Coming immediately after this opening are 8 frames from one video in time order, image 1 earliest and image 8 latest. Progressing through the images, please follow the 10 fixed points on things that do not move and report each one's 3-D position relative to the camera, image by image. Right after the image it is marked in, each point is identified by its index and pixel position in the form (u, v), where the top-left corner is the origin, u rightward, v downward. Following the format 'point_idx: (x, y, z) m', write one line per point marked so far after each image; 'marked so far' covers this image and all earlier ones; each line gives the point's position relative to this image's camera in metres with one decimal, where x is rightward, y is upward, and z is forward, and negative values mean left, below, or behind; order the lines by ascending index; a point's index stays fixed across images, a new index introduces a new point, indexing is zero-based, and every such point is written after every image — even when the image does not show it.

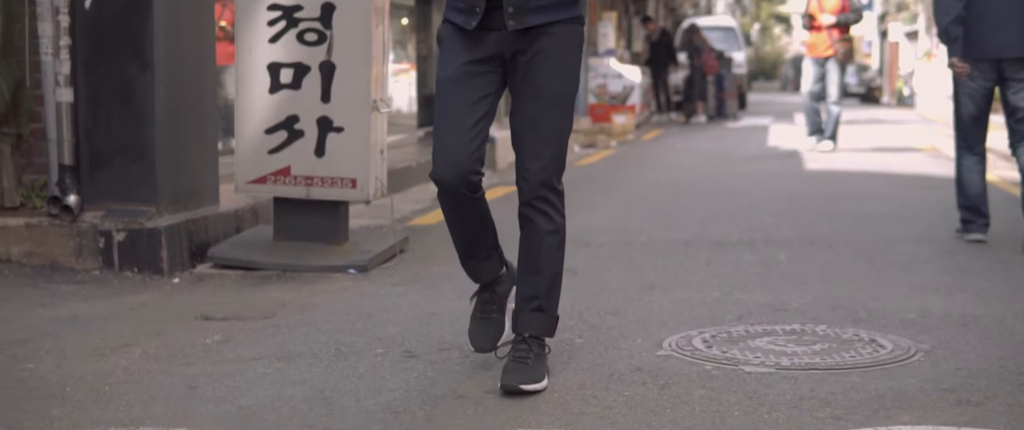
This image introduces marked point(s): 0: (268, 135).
0: (-1.1, +0.4, +5.8) m
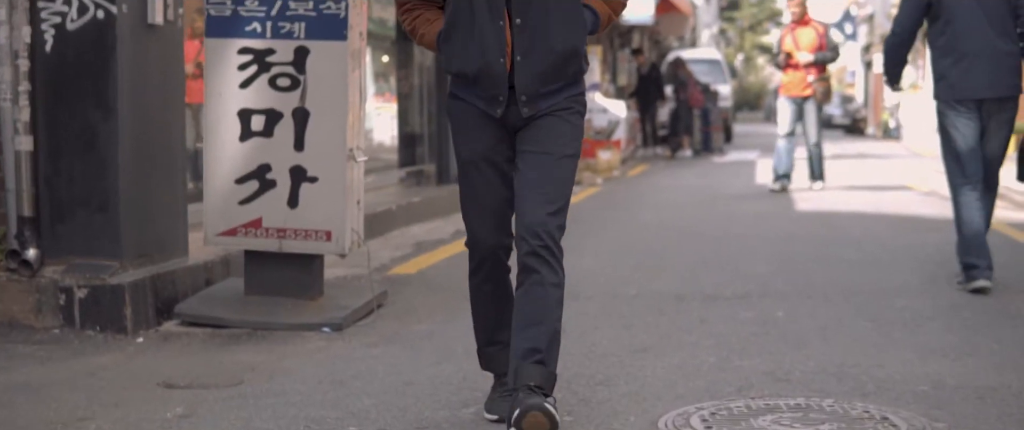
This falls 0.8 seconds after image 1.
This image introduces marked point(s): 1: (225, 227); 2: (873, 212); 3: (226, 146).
0: (-1.2, +0.1, +5.5) m
1: (-1.2, -0.1, +5.6) m
2: (+2.7, 0.0, +9.7) m
3: (-1.2, +0.3, +5.5) m
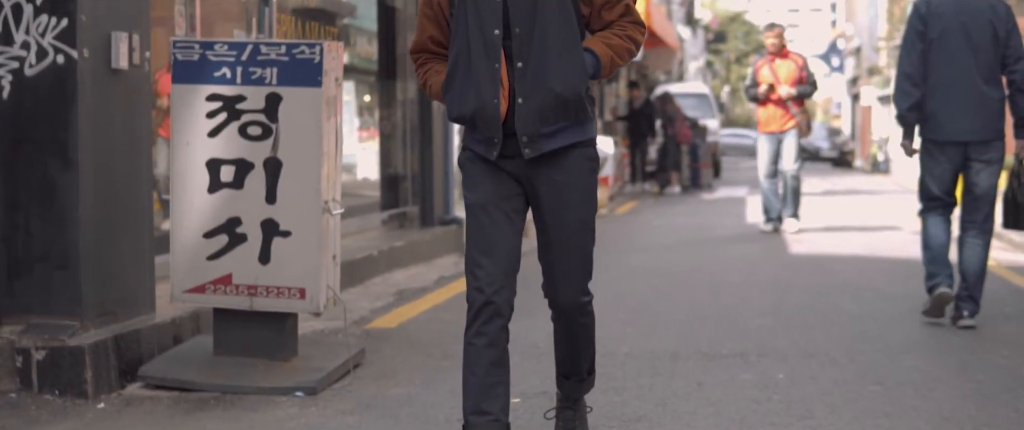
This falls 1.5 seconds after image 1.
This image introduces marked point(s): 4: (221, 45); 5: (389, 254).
0: (-1.2, -0.1, +5.2) m
1: (-1.3, -0.3, +5.2) m
2: (+2.6, -0.3, +9.4) m
3: (-1.3, +0.1, +5.2) m
4: (-1.1, +0.7, +5.1) m
5: (-0.8, -0.3, +8.8) m
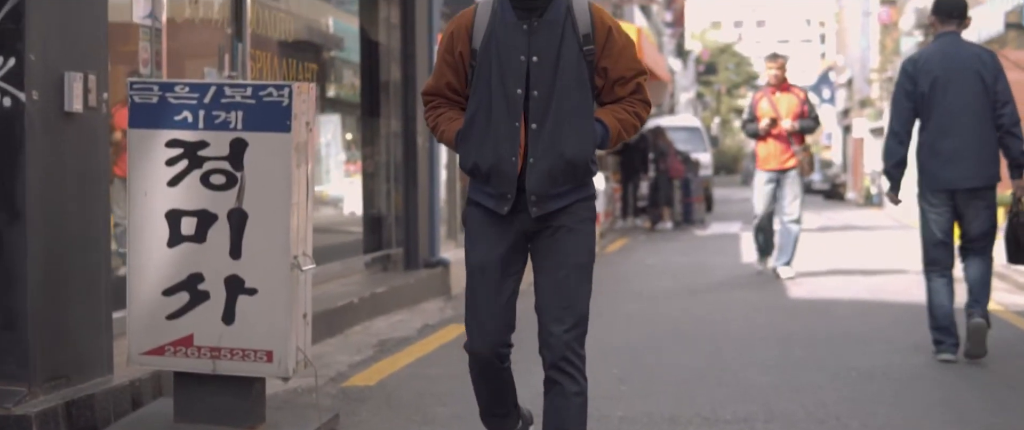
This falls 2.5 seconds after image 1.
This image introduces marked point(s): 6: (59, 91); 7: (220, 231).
0: (-1.3, -0.3, +4.8) m
1: (-1.3, -0.5, +4.8) m
2: (+2.5, -0.6, +9.0) m
3: (-1.3, -0.1, +4.8) m
4: (-1.2, +0.5, +4.7) m
5: (-0.9, -0.5, +8.4) m
6: (-1.7, +0.5, +4.9) m
7: (-1.1, -0.1, +4.7) m
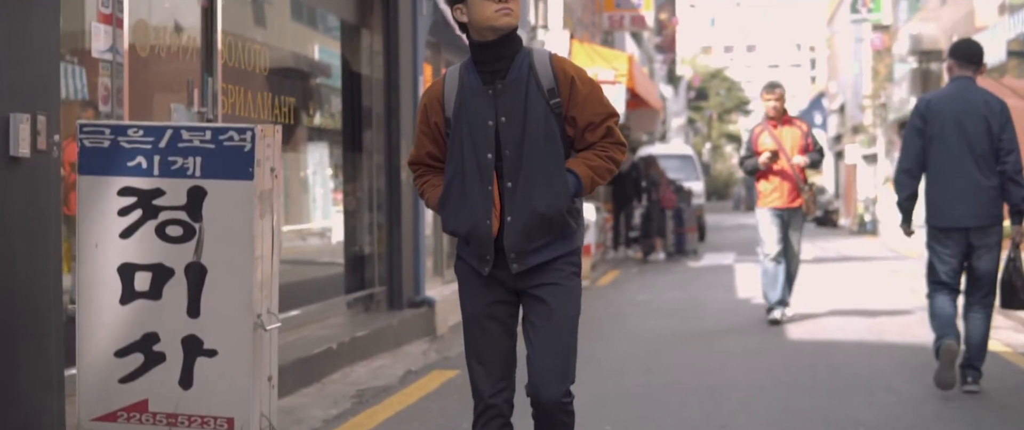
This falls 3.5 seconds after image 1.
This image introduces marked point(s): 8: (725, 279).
0: (-1.3, -0.5, +4.4) m
1: (-1.4, -0.7, +4.4) m
2: (+2.4, -0.8, +8.7) m
3: (-1.4, -0.3, +4.4) m
4: (-1.3, +0.3, +4.4) m
5: (-1.0, -0.8, +8.0) m
6: (-1.7, +0.3, +4.5) m
7: (-1.1, -0.2, +4.3) m
8: (+2.4, -0.7, +14.5) m
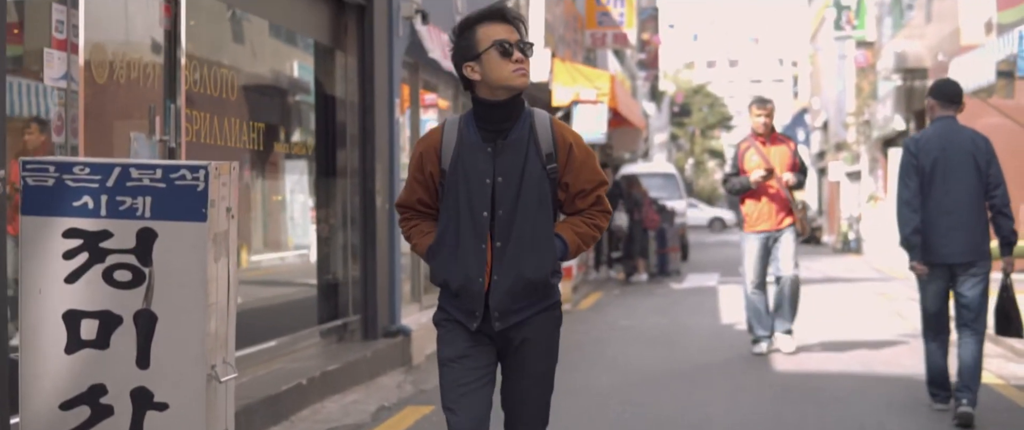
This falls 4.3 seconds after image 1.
0: (-1.4, -0.6, +4.1) m
1: (-1.5, -0.8, +4.1) m
2: (+2.3, -1.0, +8.4) m
3: (-1.5, -0.5, +4.1) m
4: (-1.3, +0.1, +4.1) m
5: (-1.1, -1.0, +7.7) m
6: (-1.8, +0.1, +4.2) m
7: (-1.2, -0.4, +4.0) m
8: (+2.1, -1.0, +14.2) m
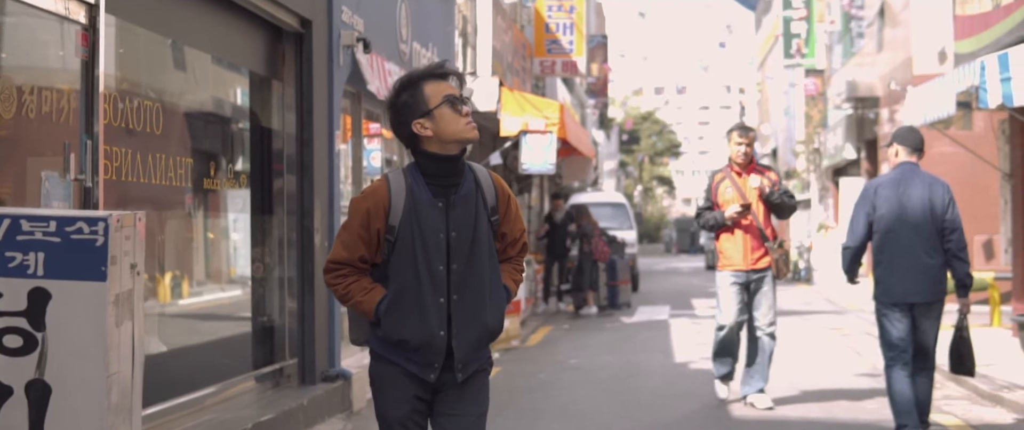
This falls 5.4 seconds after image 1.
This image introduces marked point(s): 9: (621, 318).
0: (-1.6, -0.8, +3.6) m
1: (-1.6, -1.0, +3.6) m
2: (+1.9, -1.2, +8.1) m
3: (-1.6, -0.6, +3.6) m
4: (-1.5, 0.0, +3.6) m
5: (-1.4, -1.2, +7.2) m
6: (-2.0, 0.0, +3.7) m
7: (-1.4, -0.5, +3.6) m
8: (+1.6, -1.3, +13.9) m
9: (+1.4, -1.3, +16.6) m
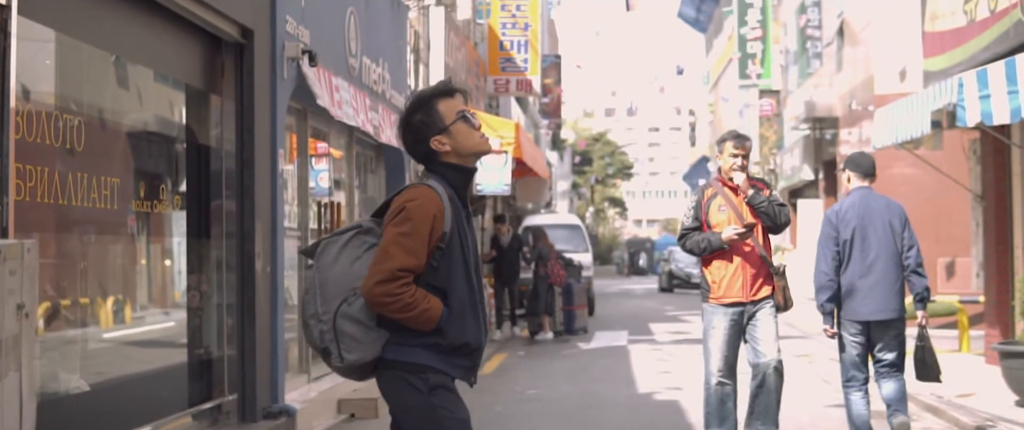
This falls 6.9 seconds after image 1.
0: (-1.6, -0.8, +3.0) m
1: (-1.7, -1.0, +3.0) m
2: (+1.7, -1.4, +7.5) m
3: (-1.7, -0.7, +3.0) m
4: (-1.6, -0.1, +3.0) m
5: (-1.6, -1.3, +6.6) m
6: (-2.1, -0.1, +3.1) m
7: (-1.4, -0.6, +2.9) m
8: (+1.1, -1.5, +13.3) m
9: (+0.8, -1.6, +16.1) m
